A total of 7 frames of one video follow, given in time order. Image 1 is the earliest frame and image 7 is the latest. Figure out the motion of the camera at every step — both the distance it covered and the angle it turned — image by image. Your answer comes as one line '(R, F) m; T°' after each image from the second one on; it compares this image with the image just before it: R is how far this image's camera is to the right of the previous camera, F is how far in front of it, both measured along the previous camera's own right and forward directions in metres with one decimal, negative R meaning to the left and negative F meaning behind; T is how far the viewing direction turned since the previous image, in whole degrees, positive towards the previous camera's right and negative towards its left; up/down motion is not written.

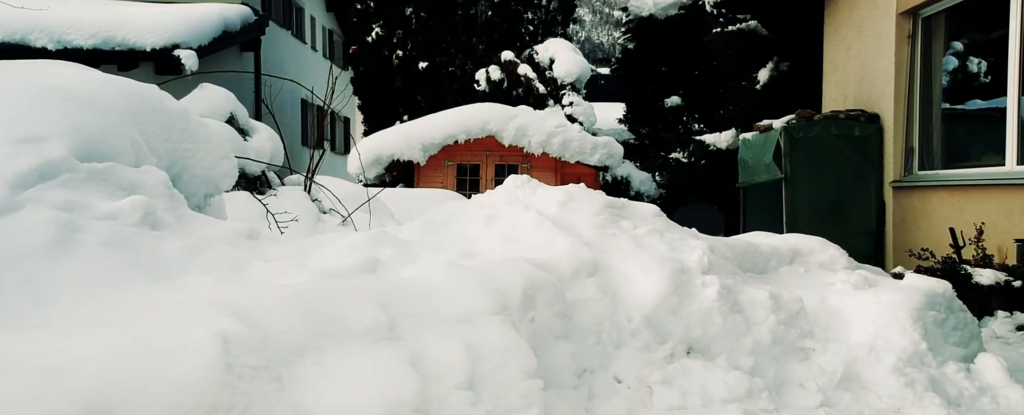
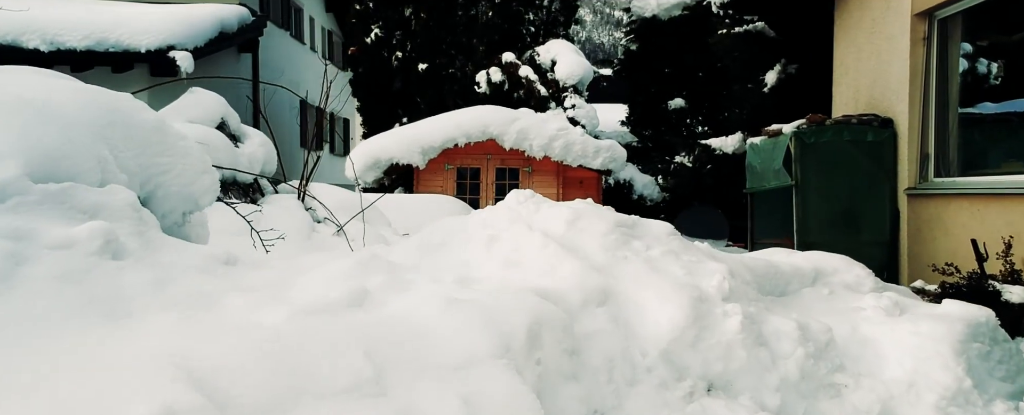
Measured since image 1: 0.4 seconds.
(0.0, +0.3) m; 0°
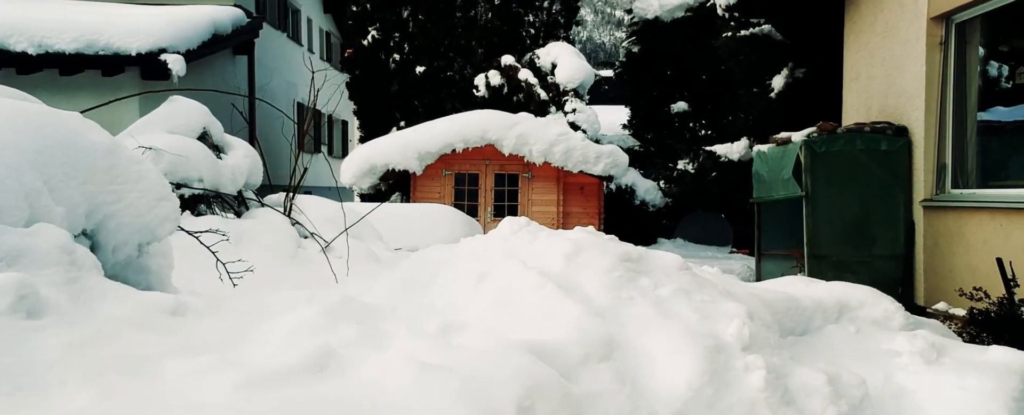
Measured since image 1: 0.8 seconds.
(0.0, +0.4) m; 0°
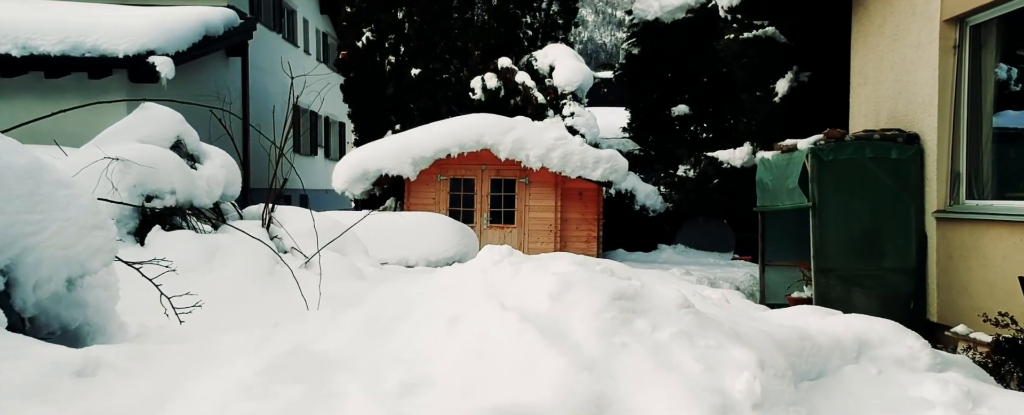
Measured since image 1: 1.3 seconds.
(+0.1, +0.4) m; 0°
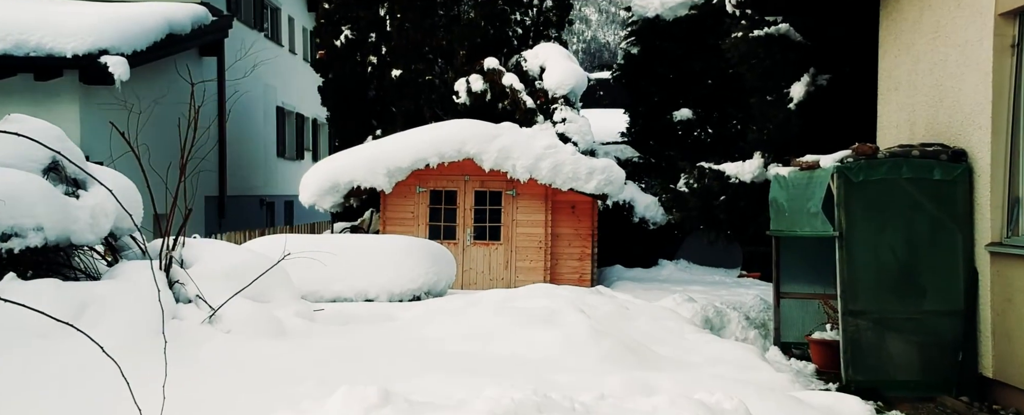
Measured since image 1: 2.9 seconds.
(+0.3, +1.4) m; 0°
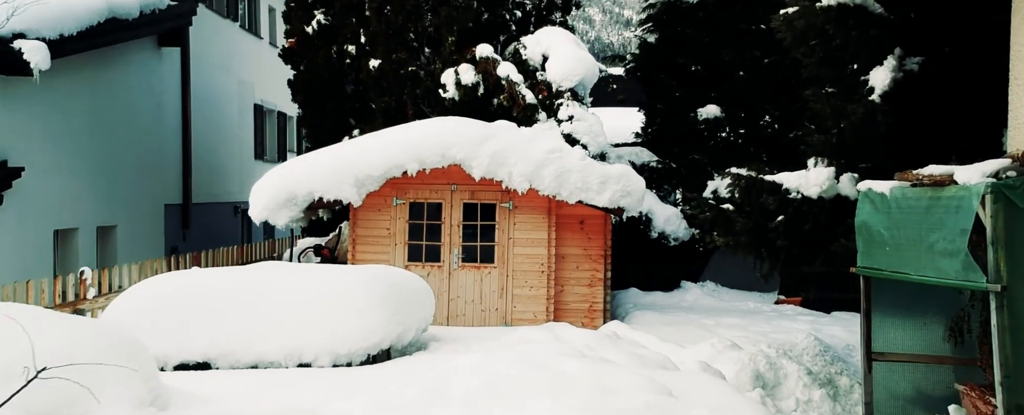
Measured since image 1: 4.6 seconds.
(+0.1, +2.5) m; 0°
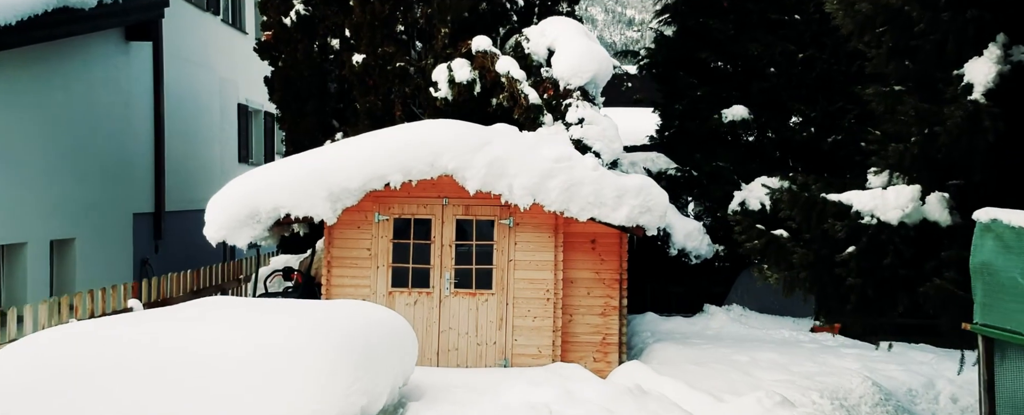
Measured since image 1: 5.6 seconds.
(0.0, +1.7) m; 0°
